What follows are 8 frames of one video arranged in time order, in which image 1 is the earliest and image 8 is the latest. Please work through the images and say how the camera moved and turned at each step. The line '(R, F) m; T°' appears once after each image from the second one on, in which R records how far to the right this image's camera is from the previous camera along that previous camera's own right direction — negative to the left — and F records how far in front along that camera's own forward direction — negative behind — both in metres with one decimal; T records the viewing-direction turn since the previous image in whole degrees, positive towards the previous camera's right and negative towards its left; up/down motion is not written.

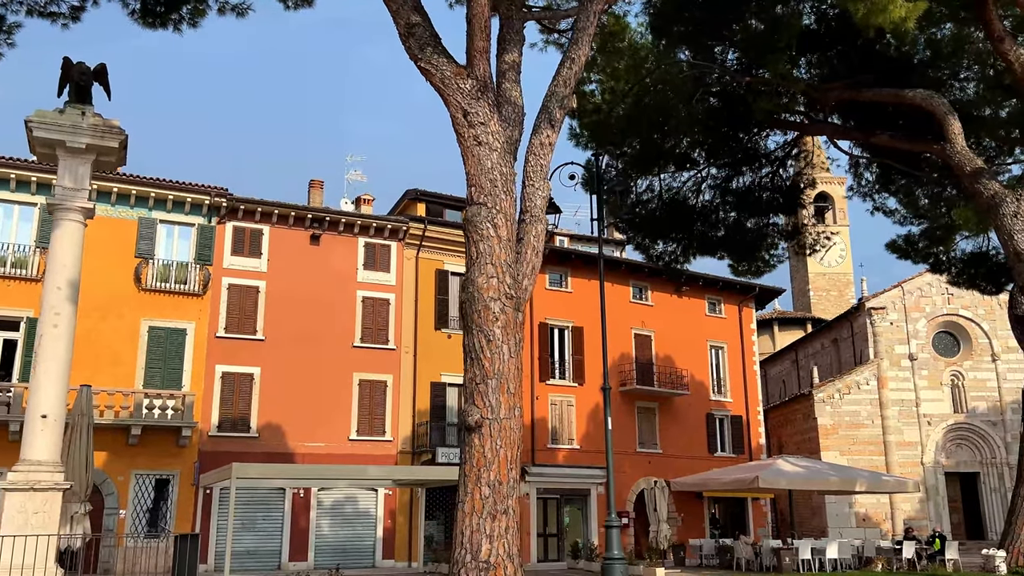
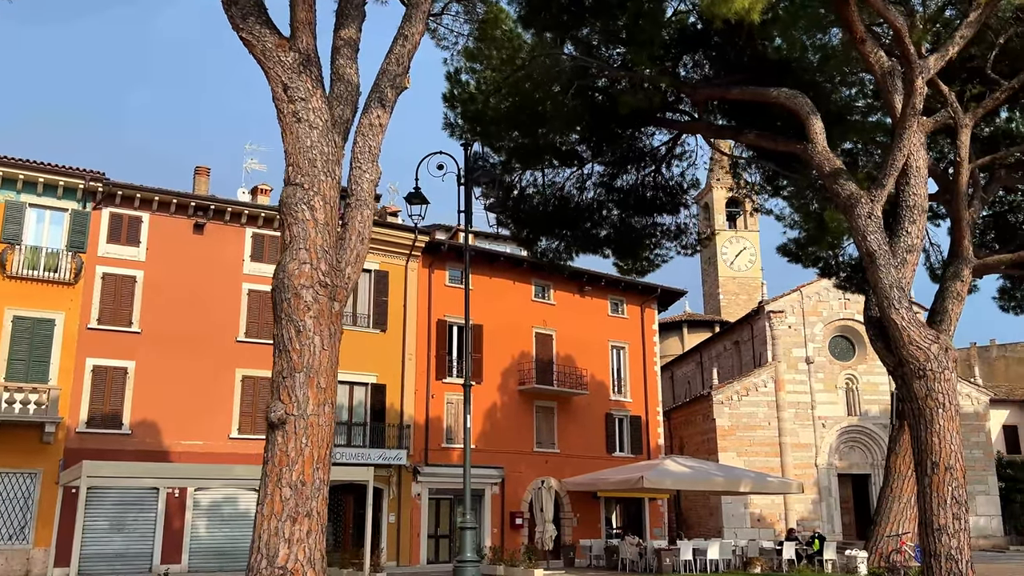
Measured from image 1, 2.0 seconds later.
(+0.8, +0.3) m; +5°
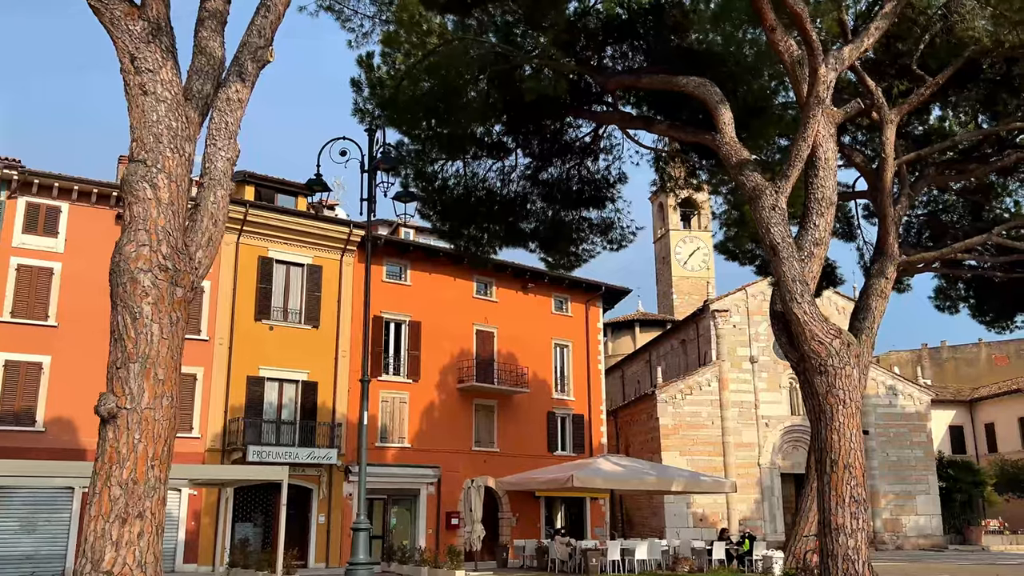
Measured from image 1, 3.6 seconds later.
(+0.7, +0.3) m; +2°
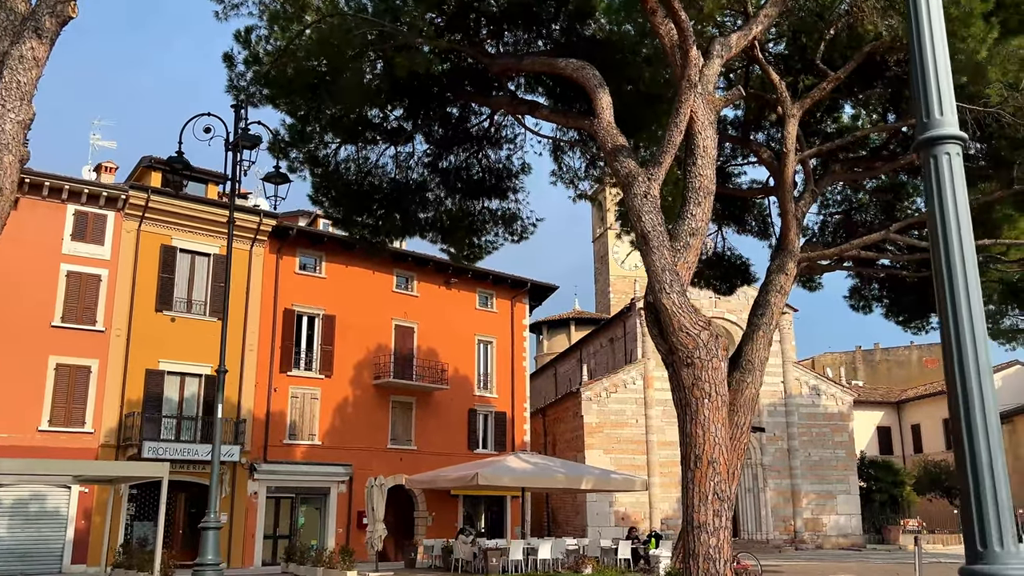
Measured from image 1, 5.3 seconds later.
(+0.9, +0.4) m; +3°
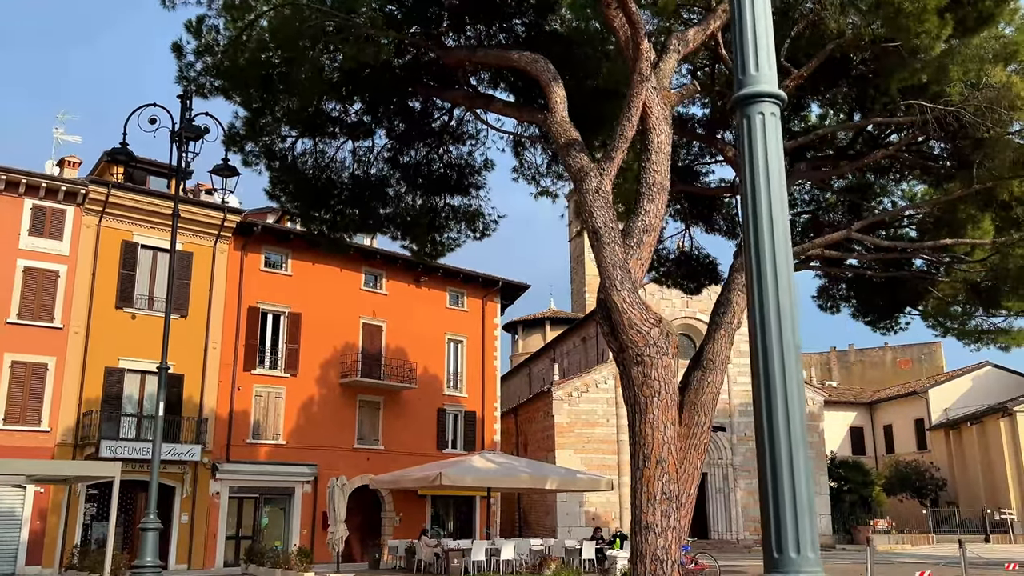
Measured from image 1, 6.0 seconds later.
(+0.3, +0.2) m; +1°
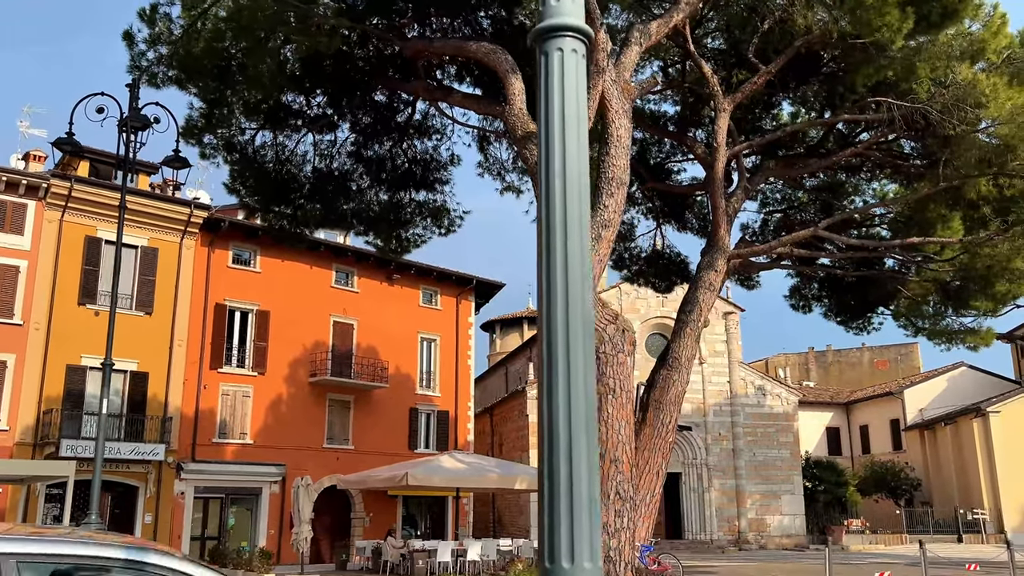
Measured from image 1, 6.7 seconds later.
(+0.3, +0.2) m; +1°
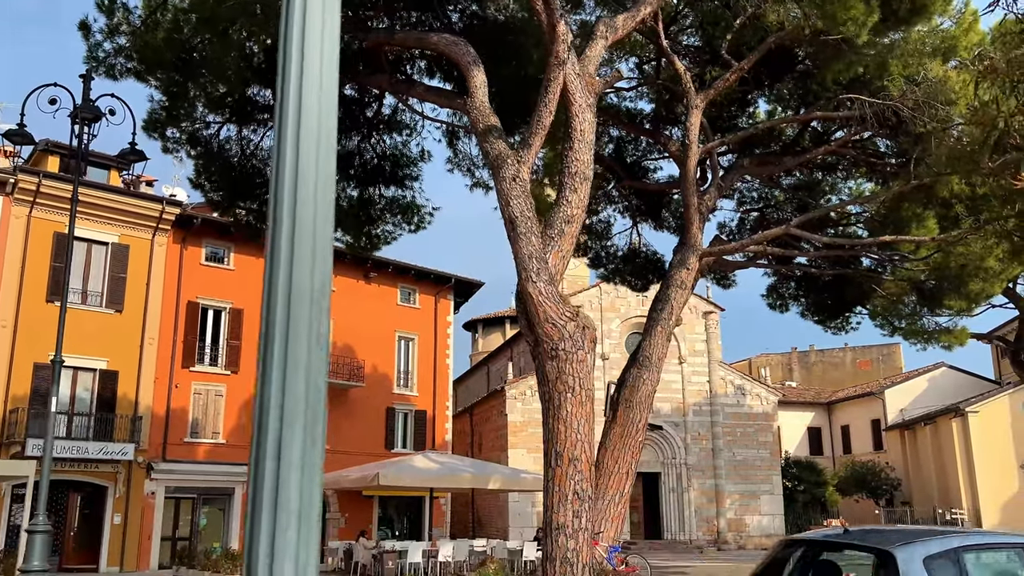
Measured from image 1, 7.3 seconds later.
(+0.3, +0.1) m; +1°
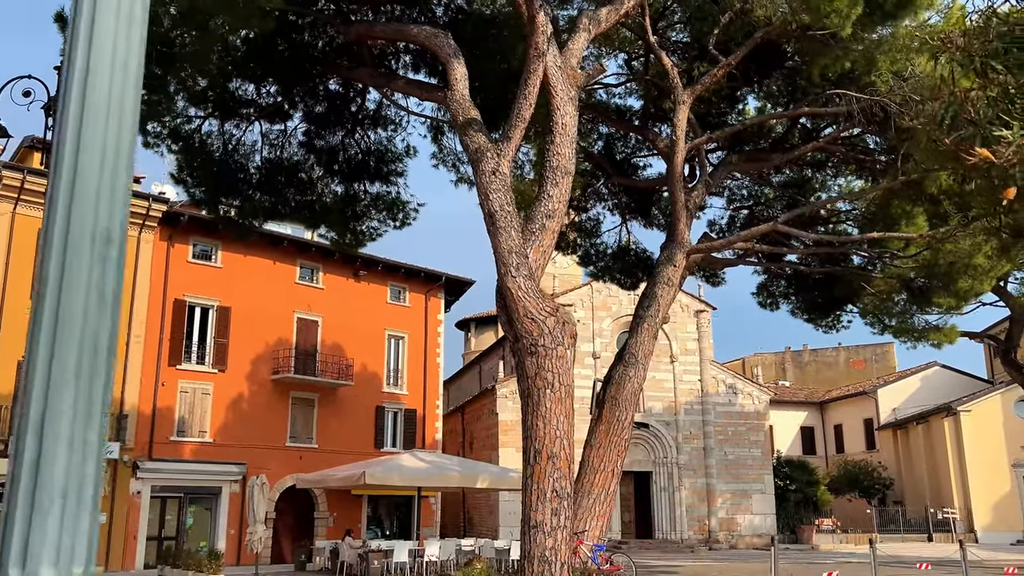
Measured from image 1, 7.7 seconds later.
(+0.1, +0.1) m; 0°
